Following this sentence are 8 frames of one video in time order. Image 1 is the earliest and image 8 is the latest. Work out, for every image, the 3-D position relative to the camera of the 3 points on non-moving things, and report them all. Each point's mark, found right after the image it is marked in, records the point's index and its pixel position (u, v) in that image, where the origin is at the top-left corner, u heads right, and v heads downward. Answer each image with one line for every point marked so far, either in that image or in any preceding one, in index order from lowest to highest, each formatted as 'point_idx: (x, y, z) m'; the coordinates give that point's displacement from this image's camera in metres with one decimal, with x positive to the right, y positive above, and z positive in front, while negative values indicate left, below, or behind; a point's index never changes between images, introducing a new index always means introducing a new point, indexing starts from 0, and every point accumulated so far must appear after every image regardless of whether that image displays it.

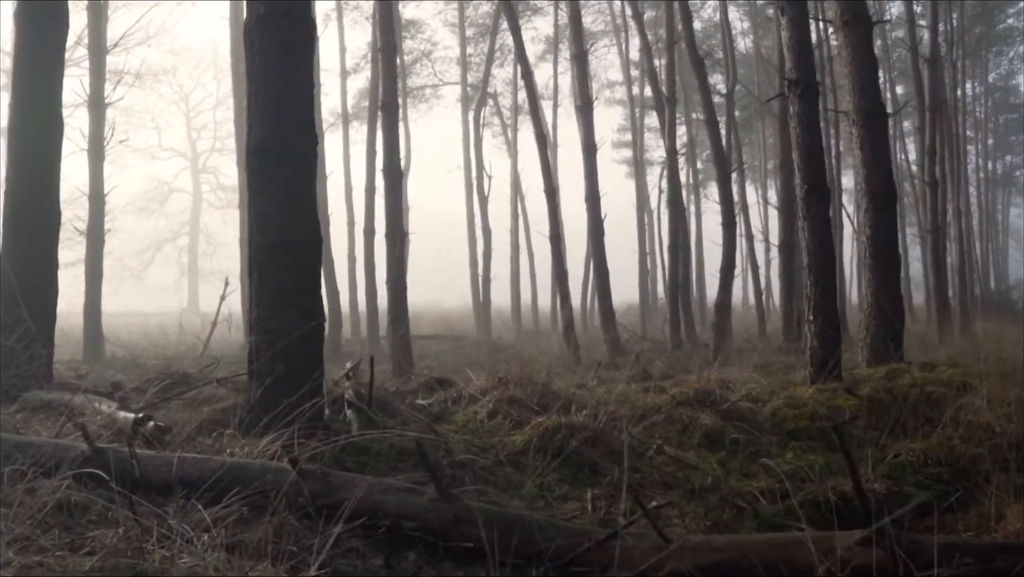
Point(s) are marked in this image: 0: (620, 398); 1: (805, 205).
0: (+1.0, -1.0, +8.1) m
1: (+2.9, +0.8, +9.0) m
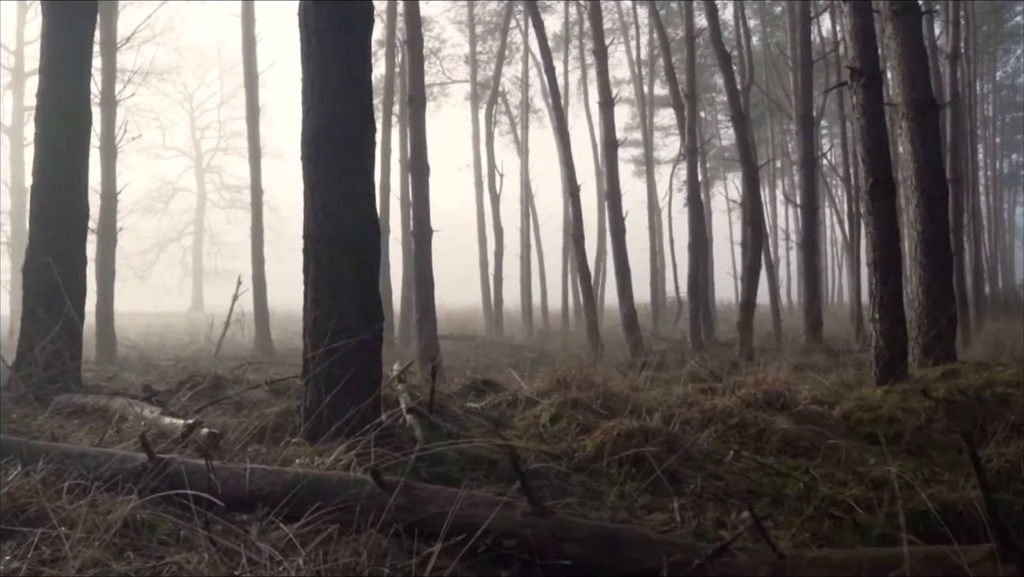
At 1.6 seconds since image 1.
0: (+1.5, -1.0, +7.7) m
1: (+3.4, +0.8, +8.6) m
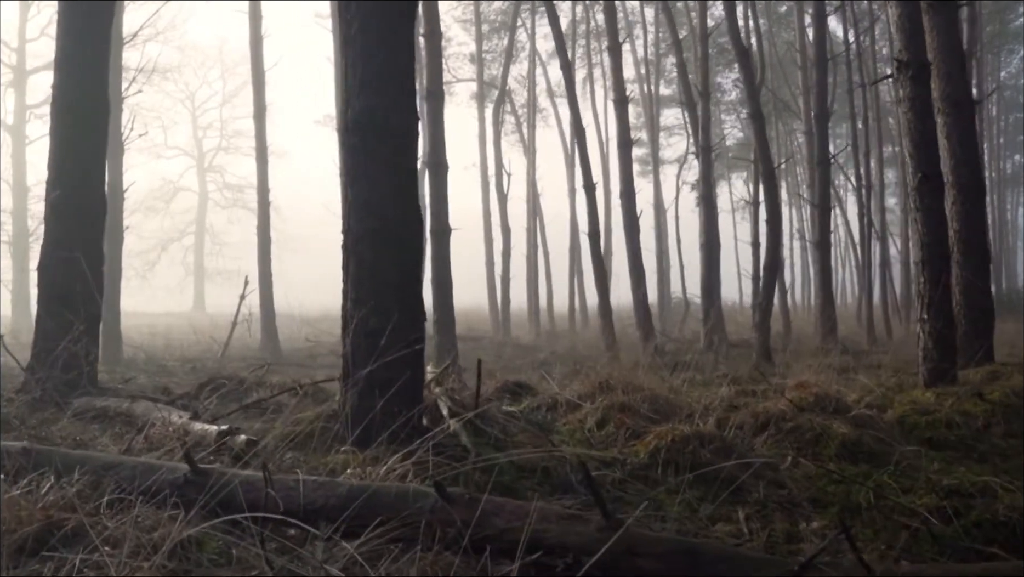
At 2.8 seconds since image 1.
0: (+1.8, -0.9, +7.4) m
1: (+3.7, +0.8, +8.3) m
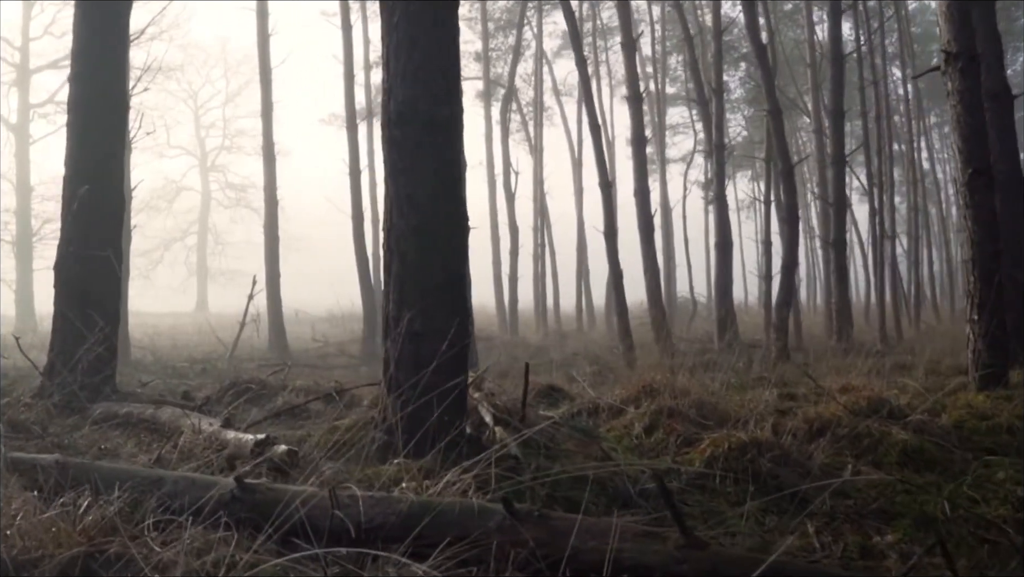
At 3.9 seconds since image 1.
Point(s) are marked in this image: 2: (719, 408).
0: (+2.1, -0.9, +7.1) m
1: (+4.0, +0.9, +8.0) m
2: (+1.5, -0.9, +6.7) m
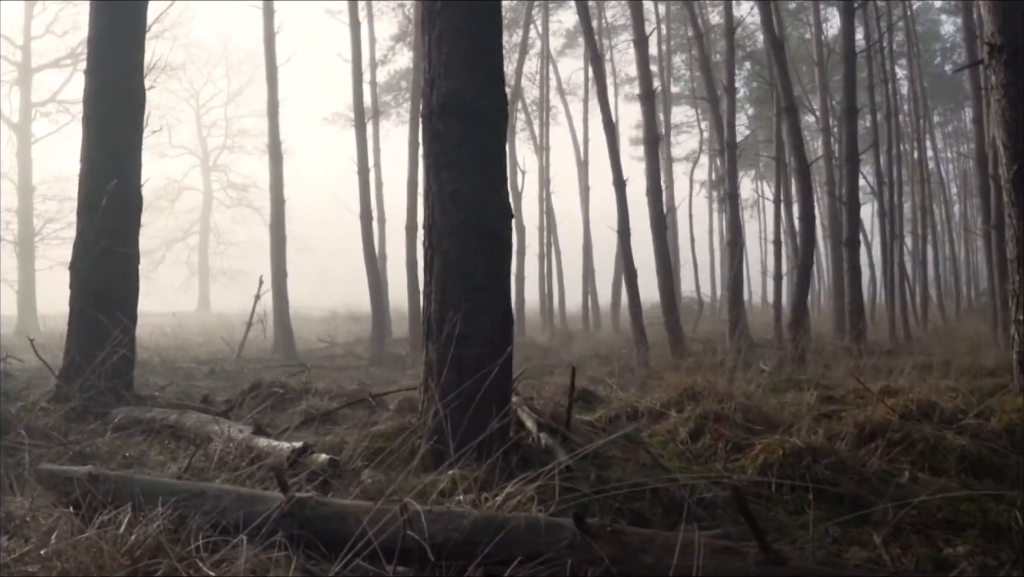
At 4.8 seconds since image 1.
0: (+2.3, -0.9, +6.9) m
1: (+4.3, +0.9, +7.8) m
2: (+1.8, -0.9, +6.4) m
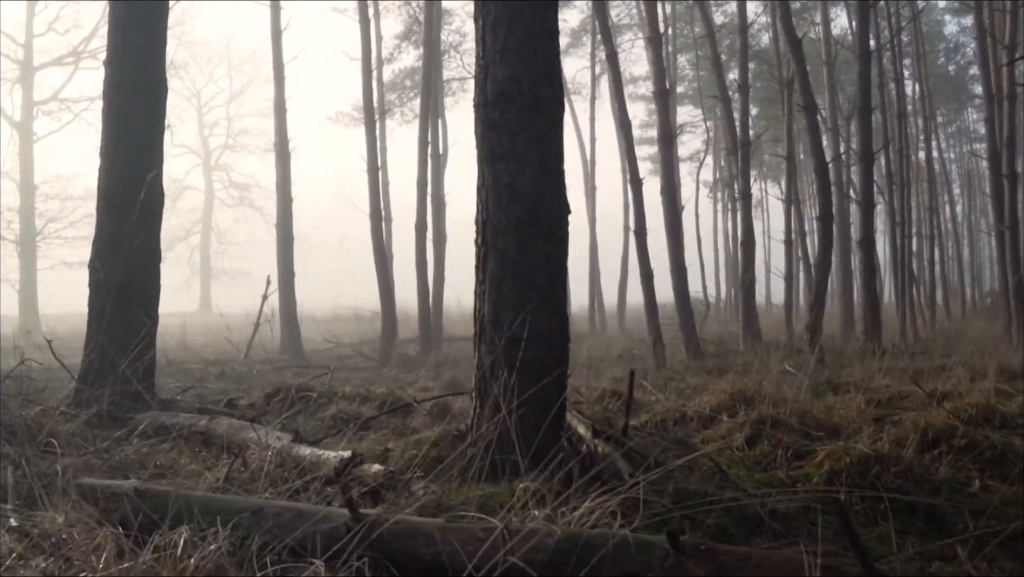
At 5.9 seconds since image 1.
0: (+2.6, -0.9, +6.6) m
1: (+4.6, +0.9, +7.5) m
2: (+2.1, -0.9, +6.1) m
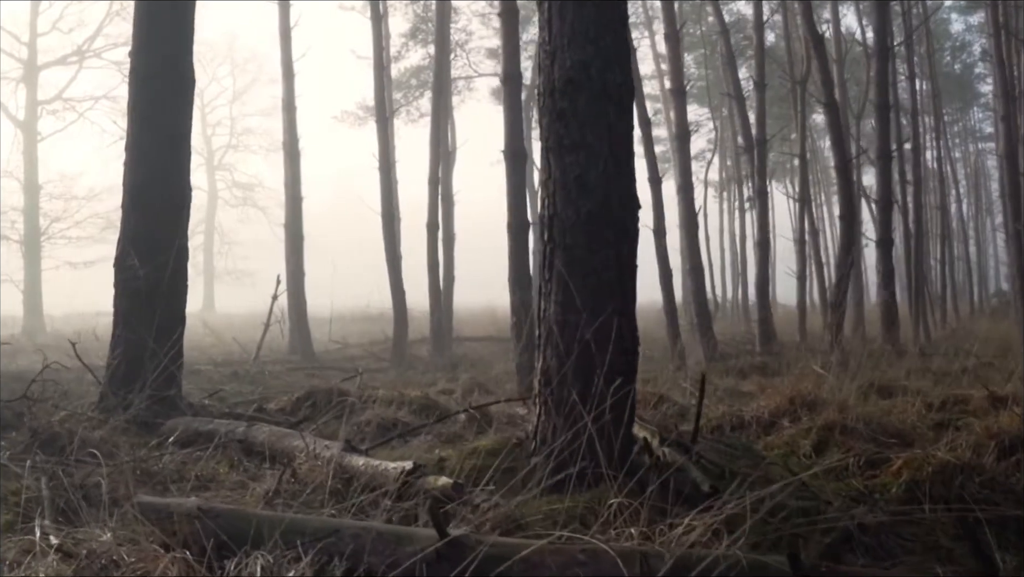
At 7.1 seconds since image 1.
0: (+3.0, -0.9, +6.3) m
1: (+4.9, +0.9, +7.2) m
2: (+2.4, -0.9, +5.9) m
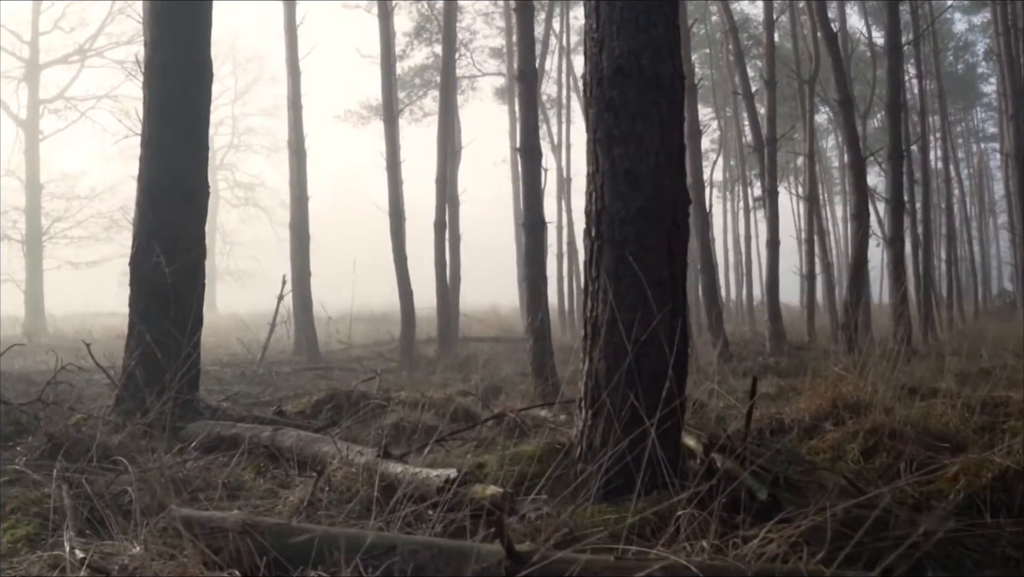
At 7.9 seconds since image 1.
0: (+3.2, -0.9, +6.1) m
1: (+5.1, +0.9, +7.0) m
2: (+2.6, -0.9, +5.6) m
